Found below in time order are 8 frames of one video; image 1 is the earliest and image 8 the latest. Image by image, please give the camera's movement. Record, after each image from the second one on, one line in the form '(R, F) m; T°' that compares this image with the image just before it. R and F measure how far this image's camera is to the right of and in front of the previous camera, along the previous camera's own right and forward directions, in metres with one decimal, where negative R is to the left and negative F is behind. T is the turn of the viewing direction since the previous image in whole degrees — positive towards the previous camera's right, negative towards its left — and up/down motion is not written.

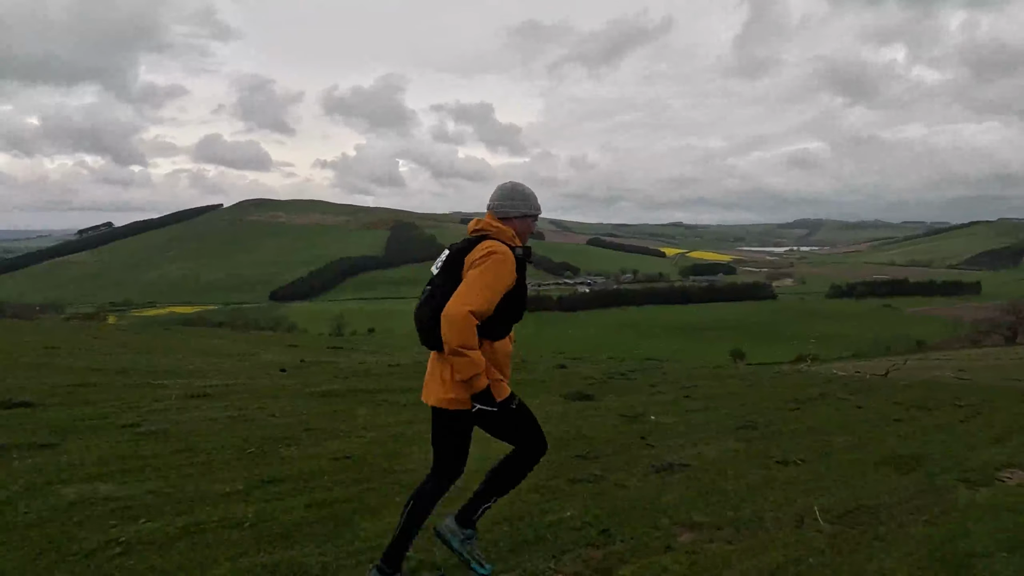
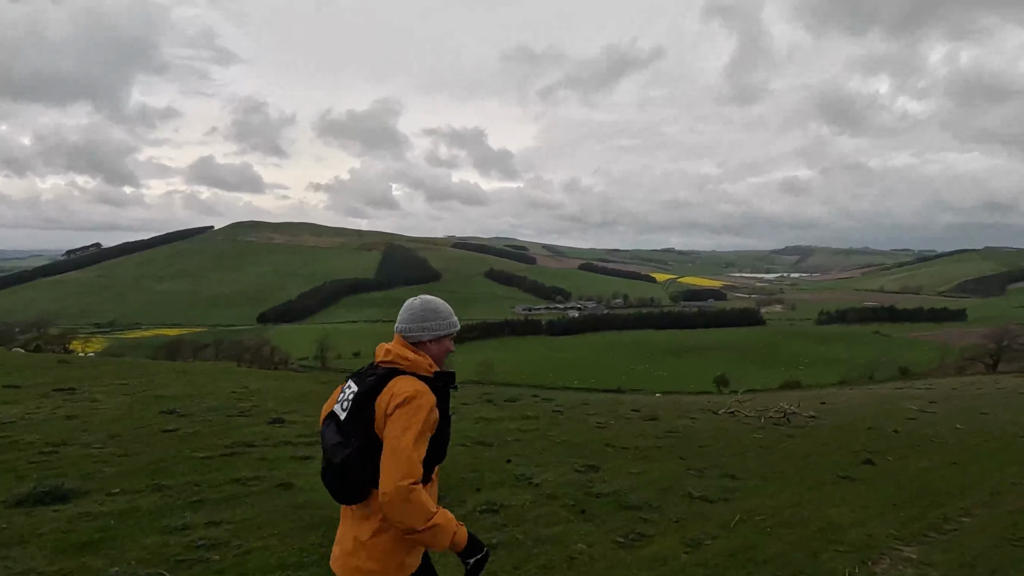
(+1.7, +0.9) m; +1°
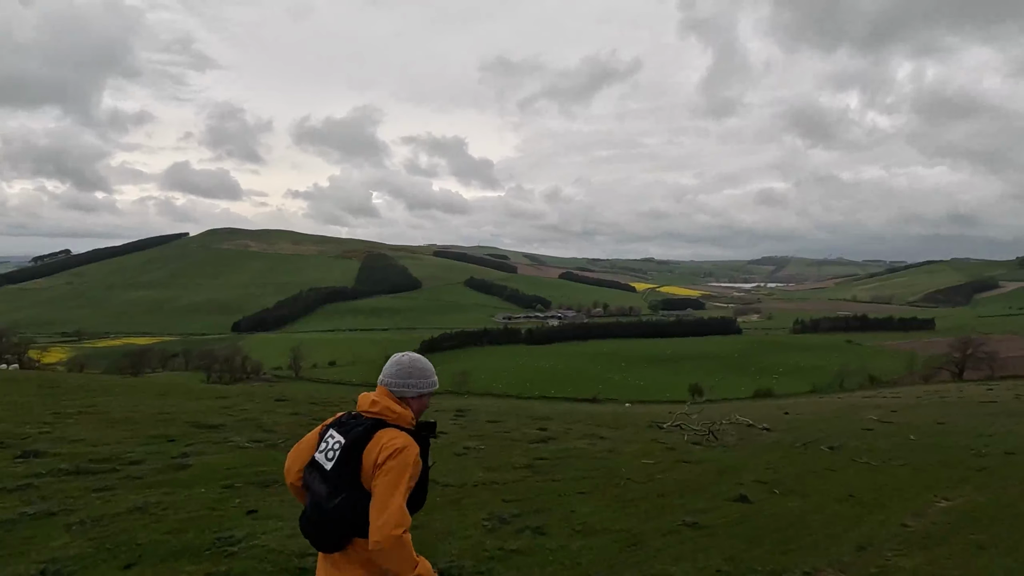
(+0.6, 0.0) m; +2°
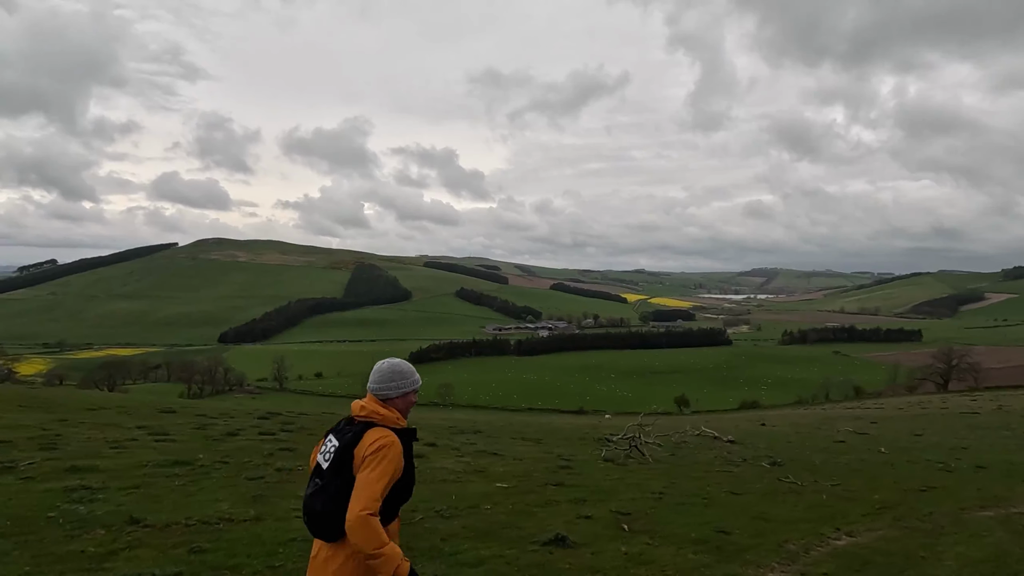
(+0.8, +0.4) m; +1°
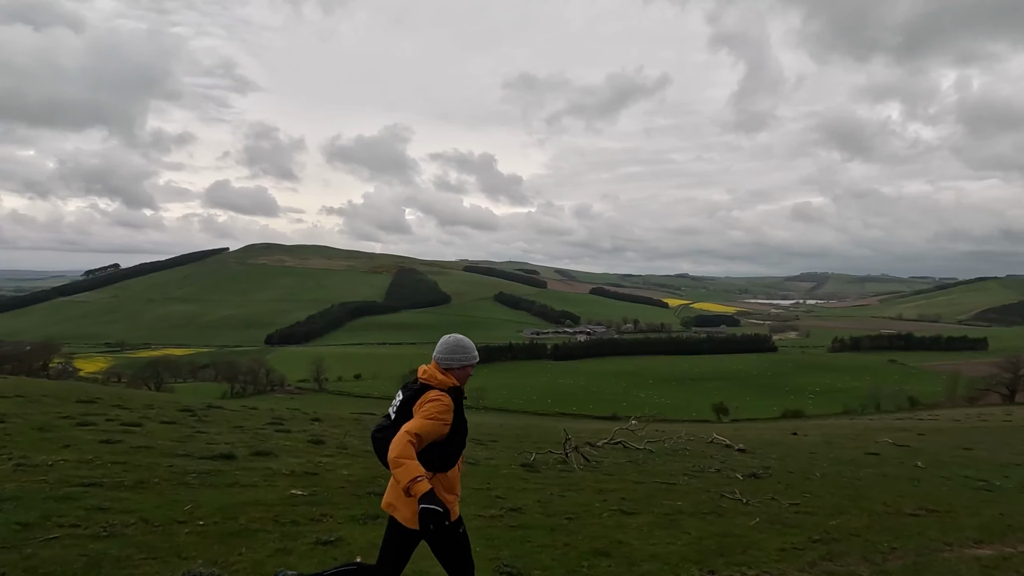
(+1.0, +0.5) m; -4°
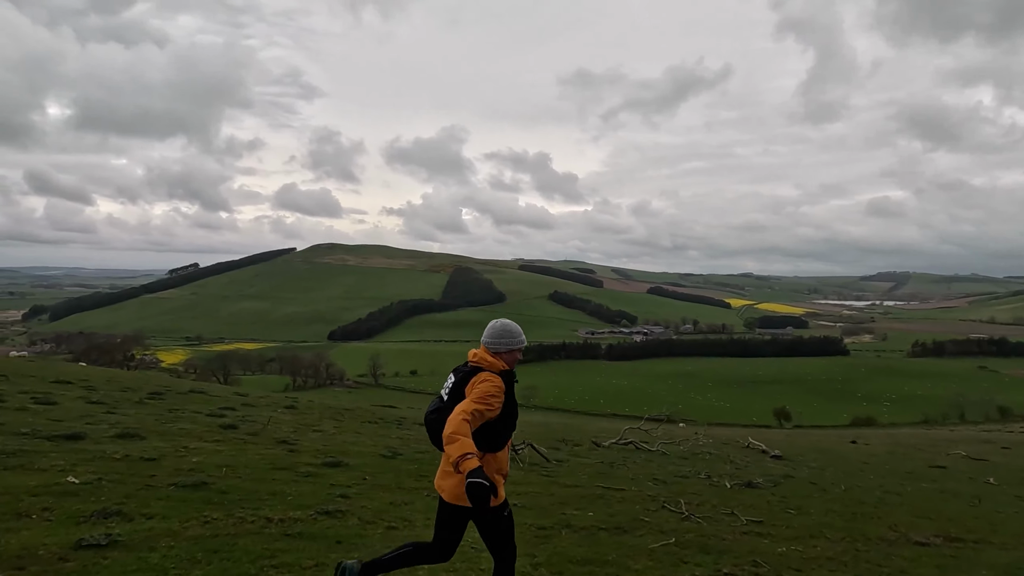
(+0.7, +0.3) m; -6°
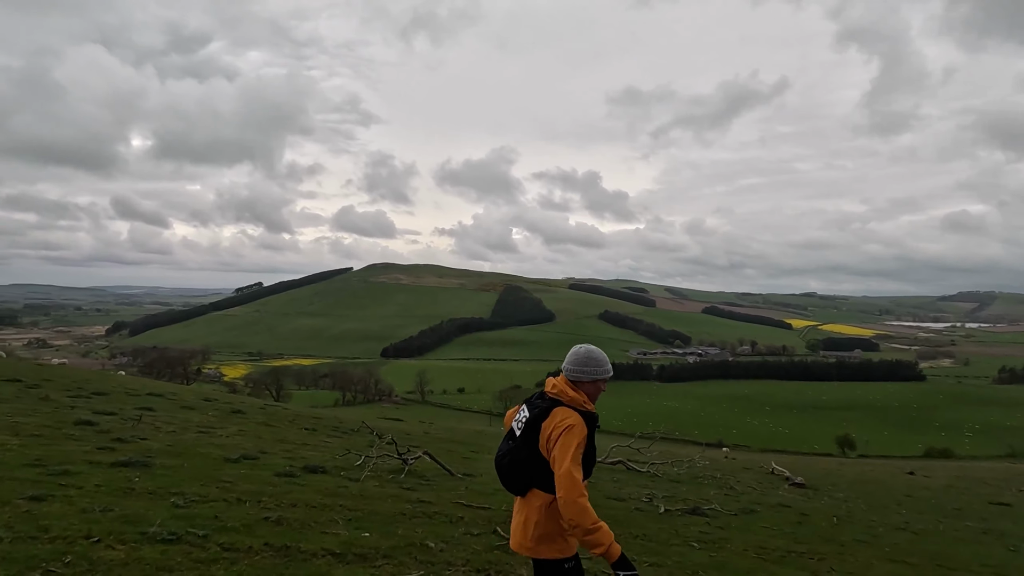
(+0.9, +0.3) m; -5°
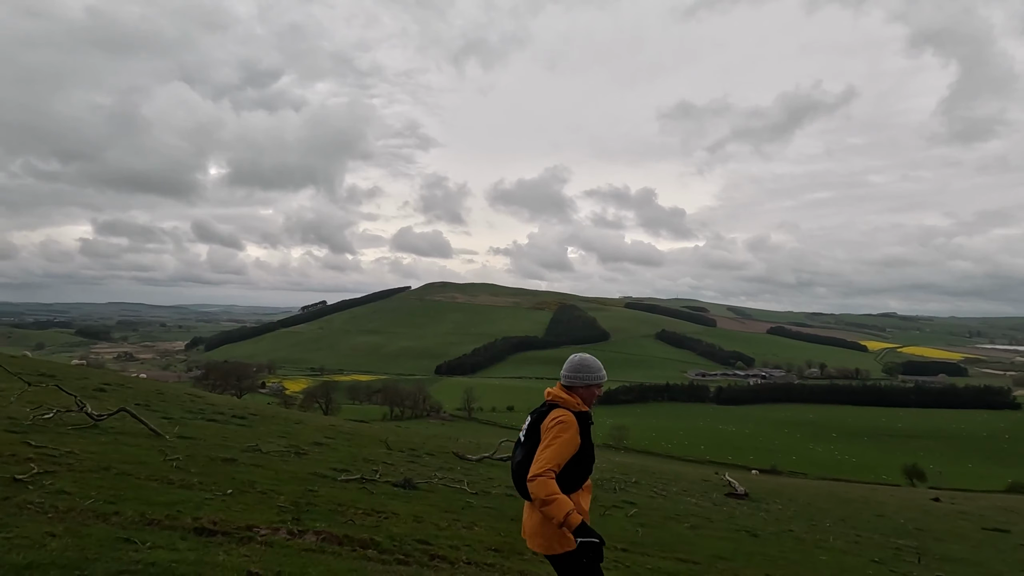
(+1.9, -0.3) m; -6°
